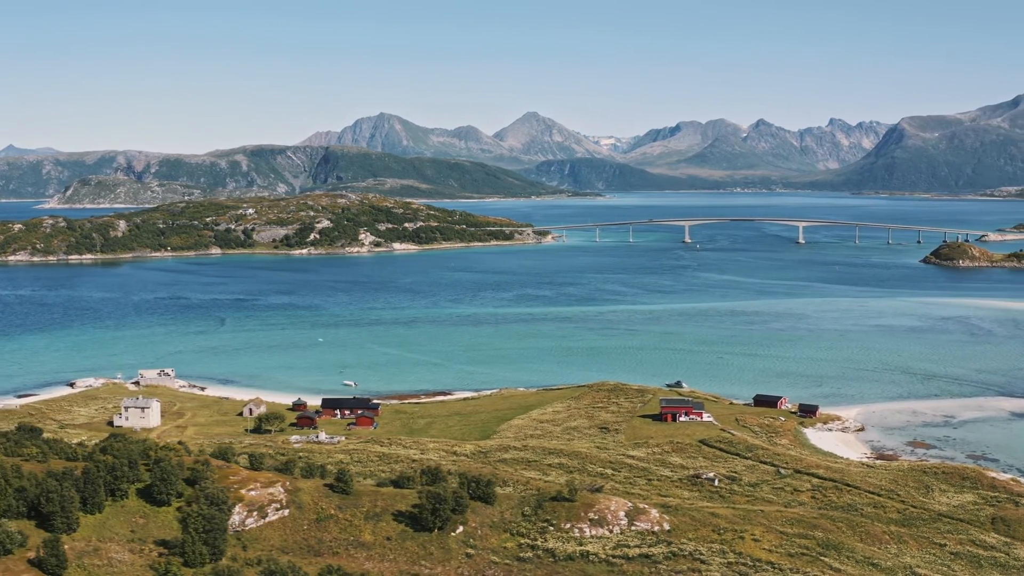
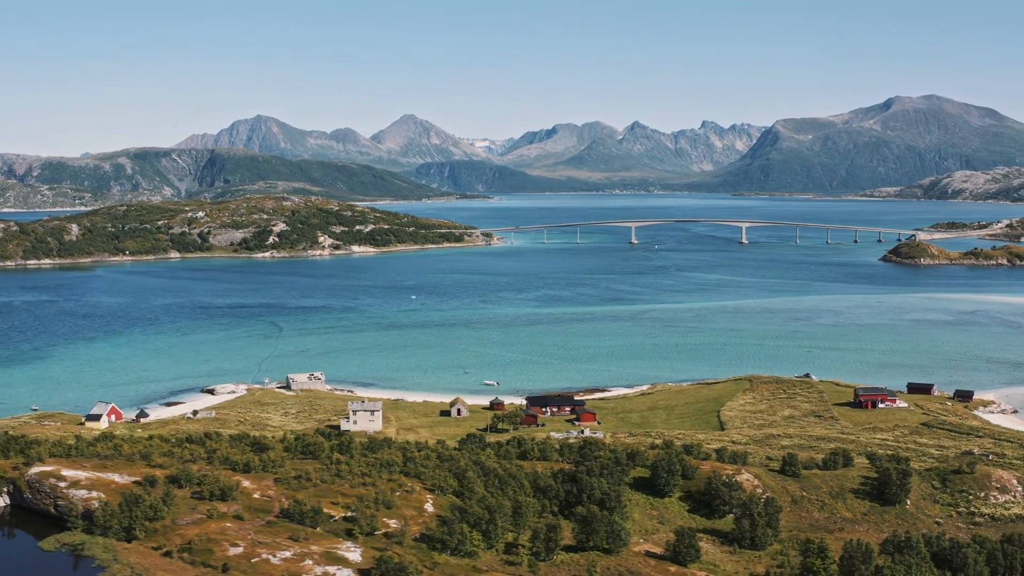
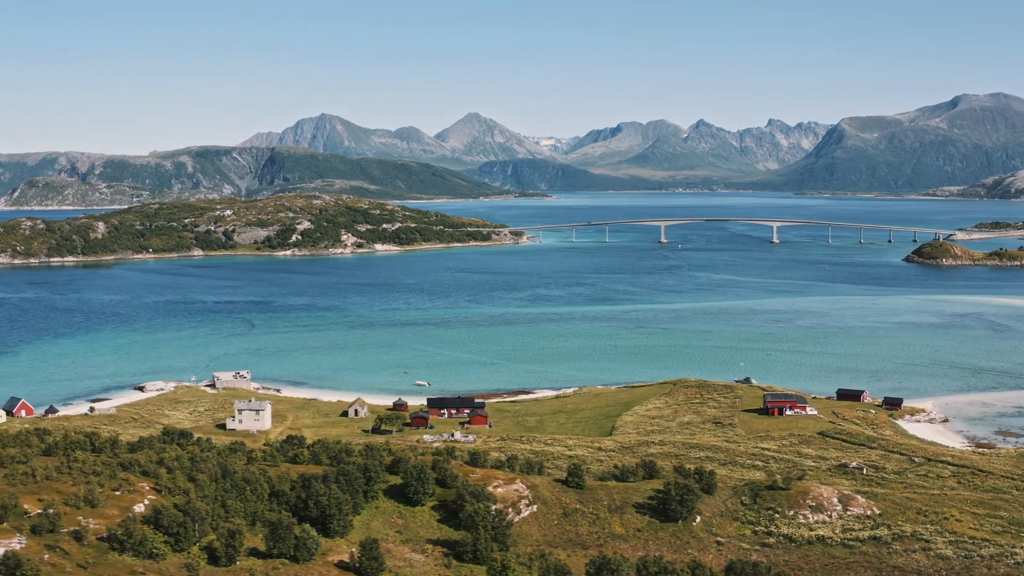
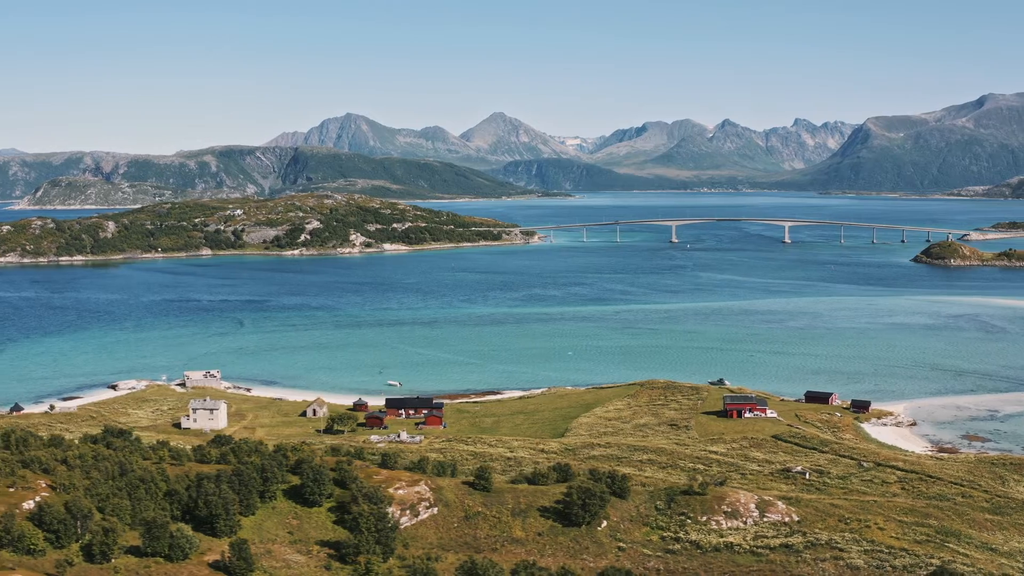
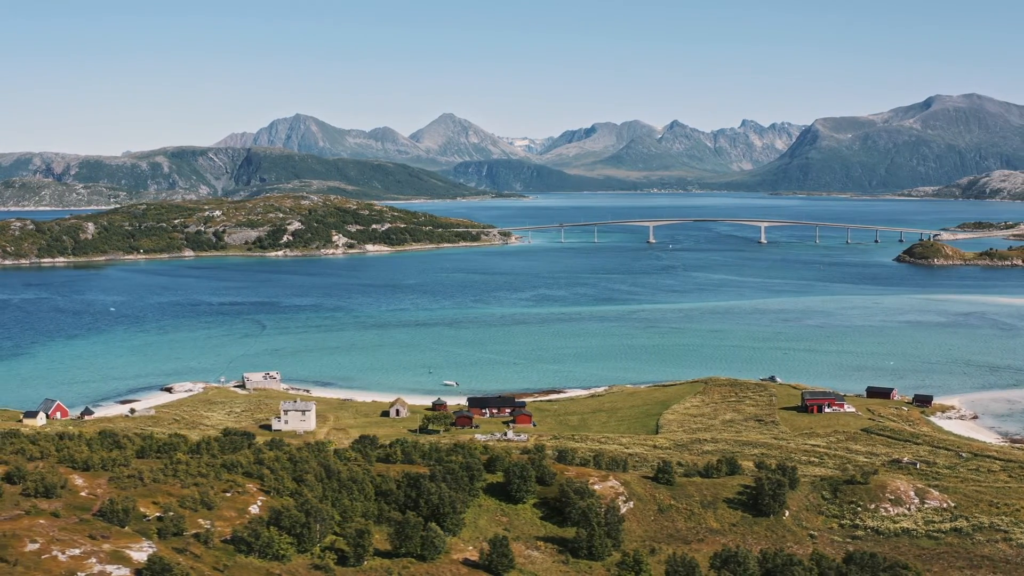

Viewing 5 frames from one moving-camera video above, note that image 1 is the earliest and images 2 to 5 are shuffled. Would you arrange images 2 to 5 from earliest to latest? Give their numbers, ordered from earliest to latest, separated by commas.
4, 3, 5, 2
